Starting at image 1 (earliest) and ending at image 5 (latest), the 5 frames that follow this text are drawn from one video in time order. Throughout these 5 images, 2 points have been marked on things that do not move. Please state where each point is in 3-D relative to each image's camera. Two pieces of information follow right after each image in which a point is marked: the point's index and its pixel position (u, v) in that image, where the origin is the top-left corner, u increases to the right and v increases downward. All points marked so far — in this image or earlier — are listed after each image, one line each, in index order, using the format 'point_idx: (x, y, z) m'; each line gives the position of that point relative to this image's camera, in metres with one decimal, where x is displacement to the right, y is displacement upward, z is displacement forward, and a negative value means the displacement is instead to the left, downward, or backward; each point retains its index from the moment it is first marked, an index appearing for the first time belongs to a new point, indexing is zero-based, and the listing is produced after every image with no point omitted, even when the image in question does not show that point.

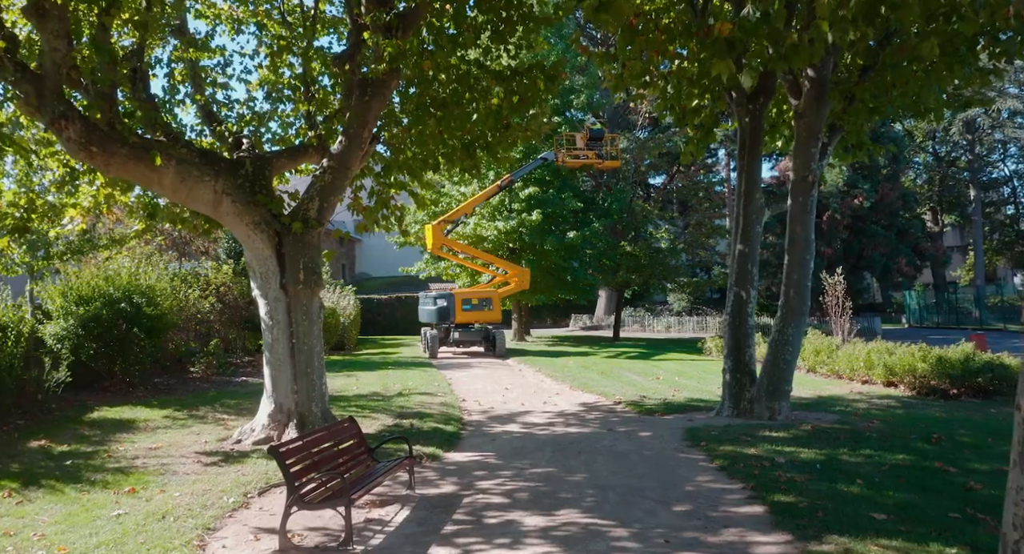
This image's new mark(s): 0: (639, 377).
0: (+2.6, -2.0, +15.8) m
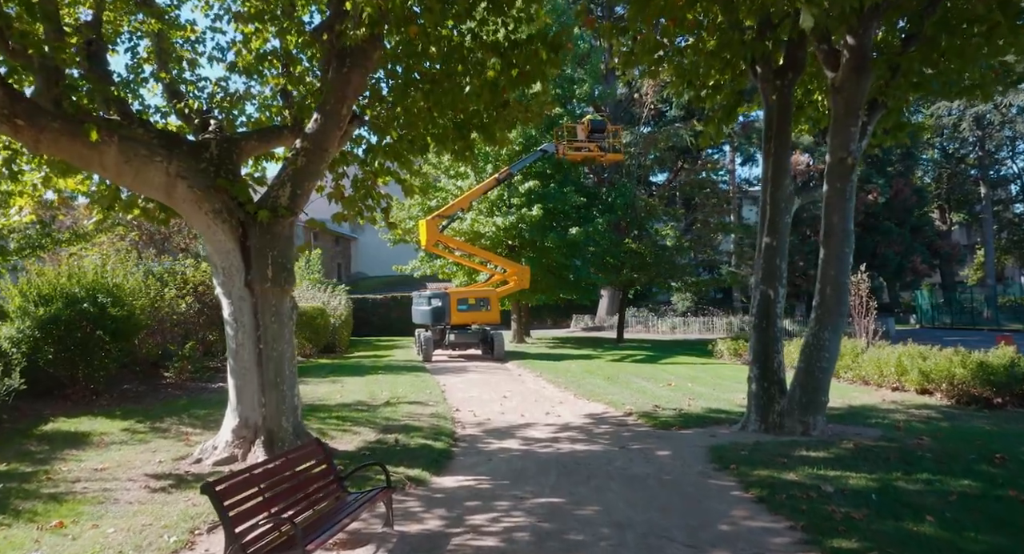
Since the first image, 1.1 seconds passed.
0: (+2.5, -2.0, +14.5) m
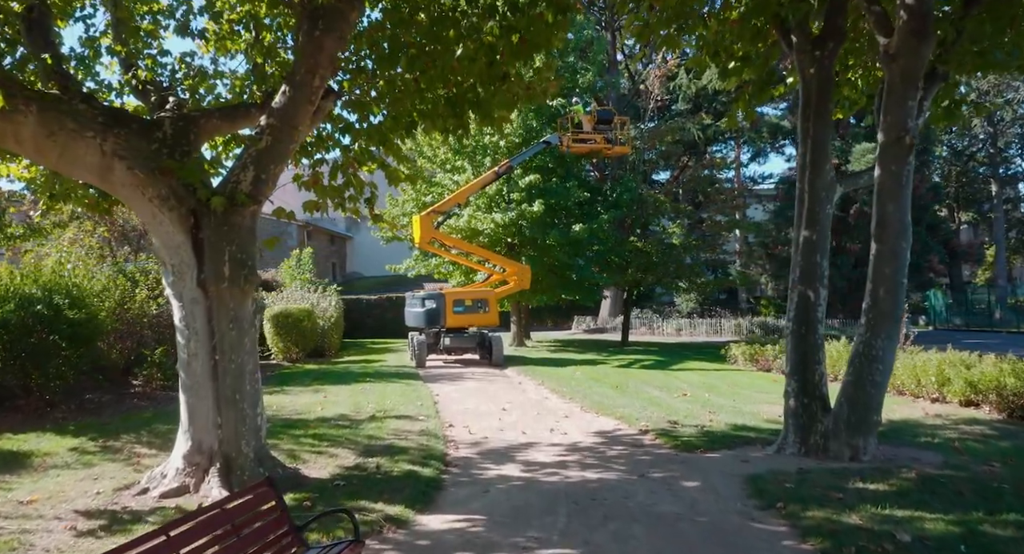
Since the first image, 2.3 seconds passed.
0: (+2.5, -2.0, +13.2) m
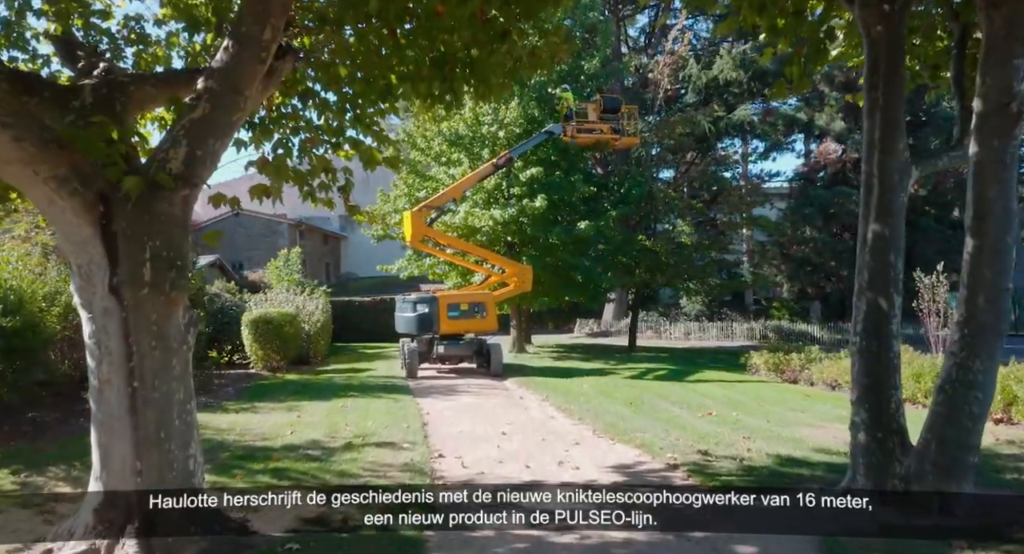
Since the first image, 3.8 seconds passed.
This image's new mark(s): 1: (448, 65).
0: (+2.5, -2.0, +11.6) m
1: (-0.6, +1.9, +7.2) m
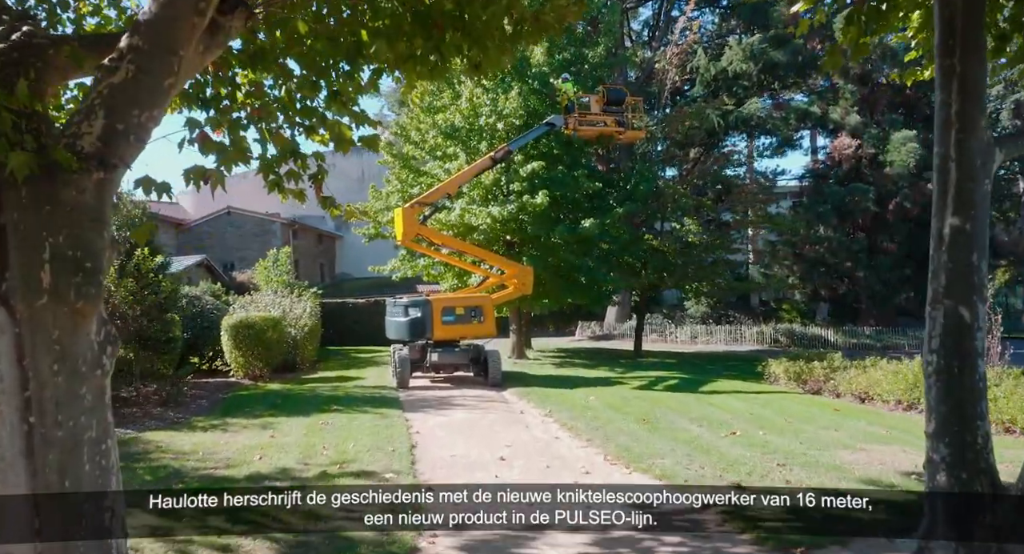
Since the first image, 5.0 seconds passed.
0: (+2.5, -2.0, +10.3) m
1: (-0.6, +1.9, +5.9) m
